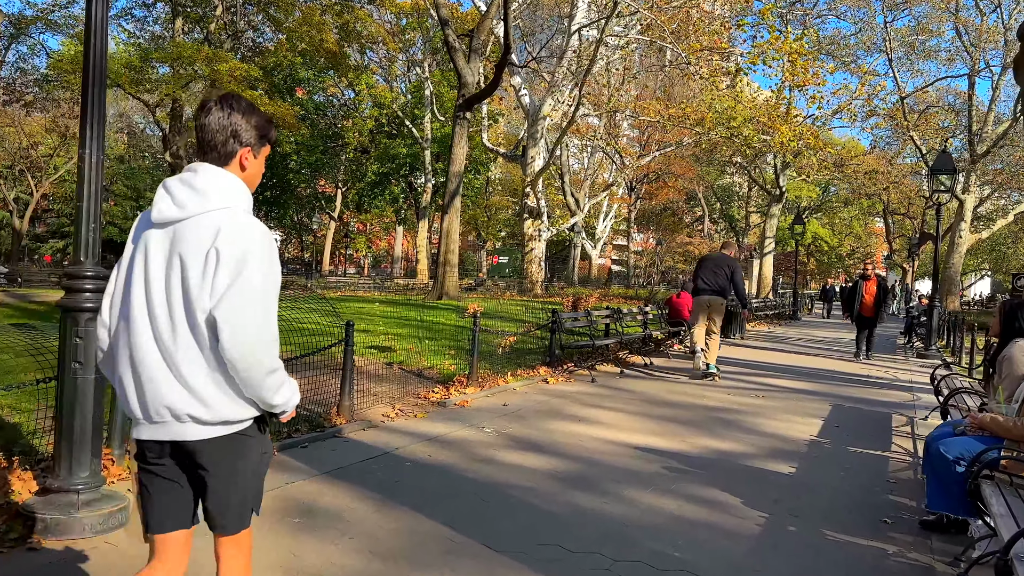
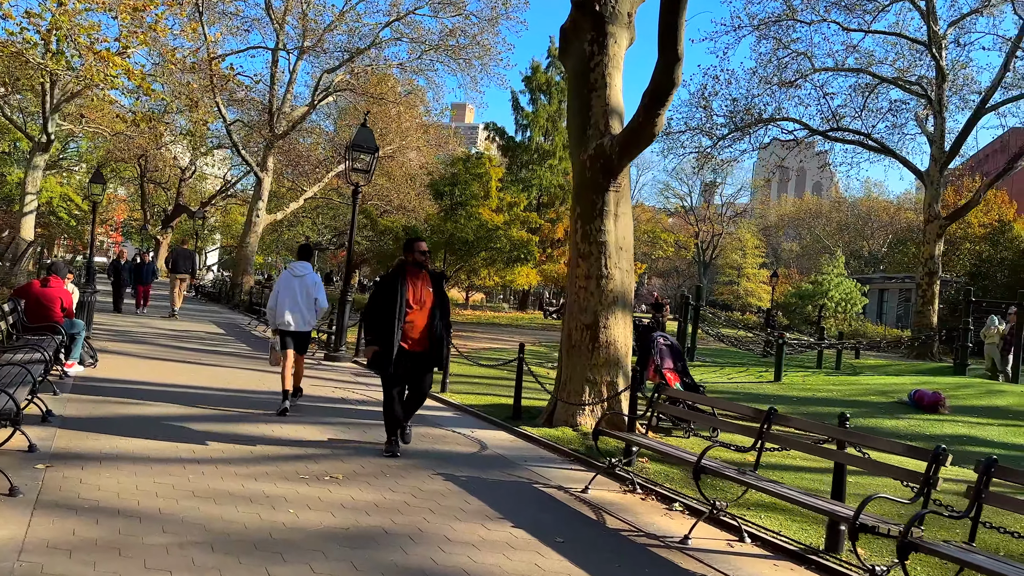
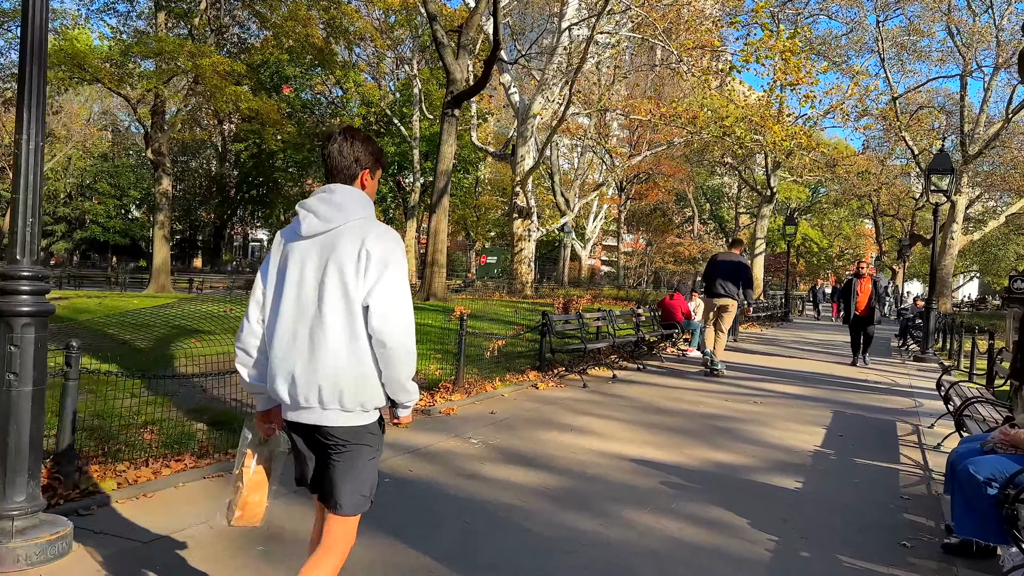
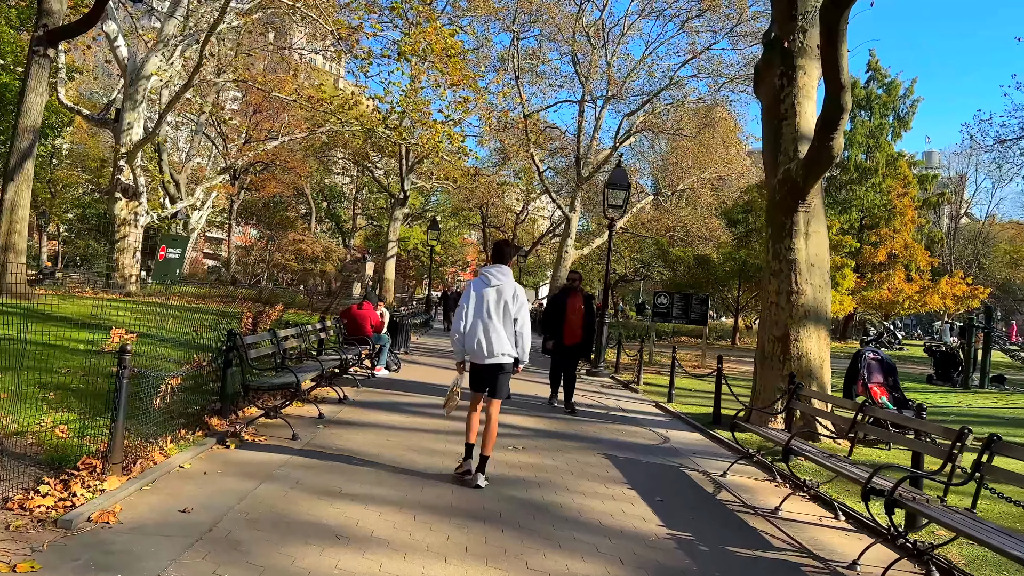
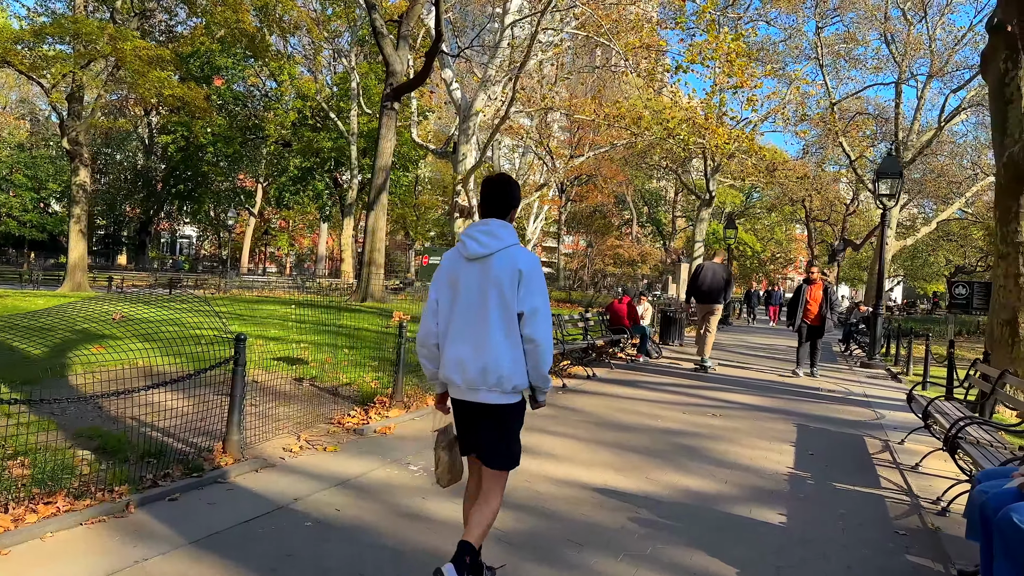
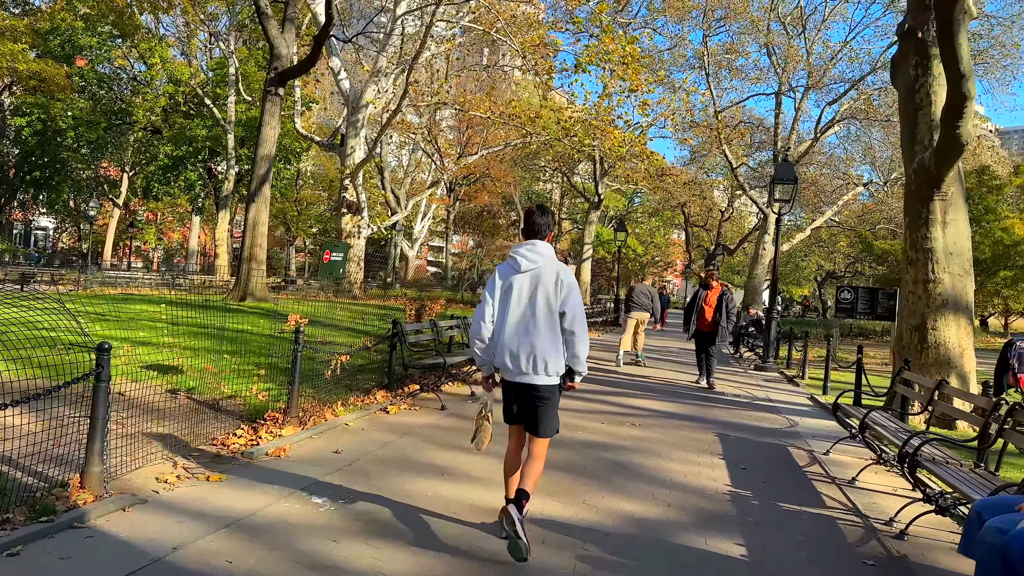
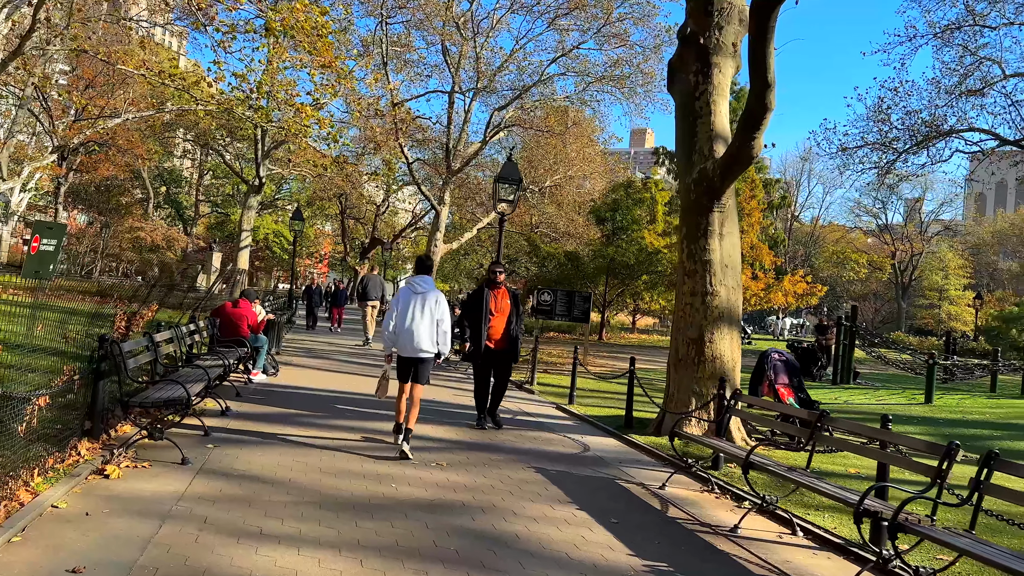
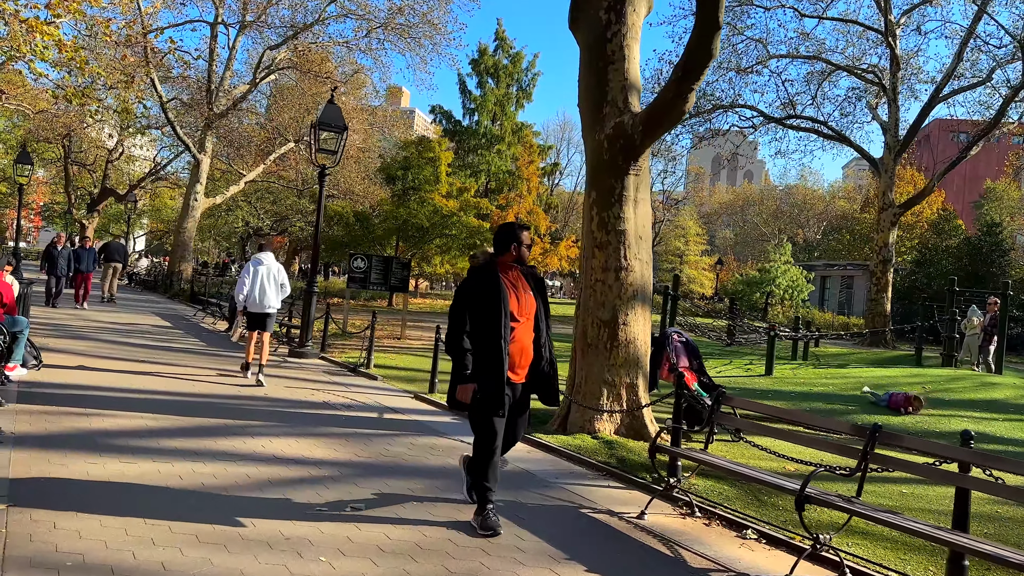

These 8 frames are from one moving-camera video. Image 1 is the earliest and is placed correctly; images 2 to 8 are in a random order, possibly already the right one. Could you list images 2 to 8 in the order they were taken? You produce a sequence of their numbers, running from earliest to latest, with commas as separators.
3, 5, 6, 4, 7, 2, 8
